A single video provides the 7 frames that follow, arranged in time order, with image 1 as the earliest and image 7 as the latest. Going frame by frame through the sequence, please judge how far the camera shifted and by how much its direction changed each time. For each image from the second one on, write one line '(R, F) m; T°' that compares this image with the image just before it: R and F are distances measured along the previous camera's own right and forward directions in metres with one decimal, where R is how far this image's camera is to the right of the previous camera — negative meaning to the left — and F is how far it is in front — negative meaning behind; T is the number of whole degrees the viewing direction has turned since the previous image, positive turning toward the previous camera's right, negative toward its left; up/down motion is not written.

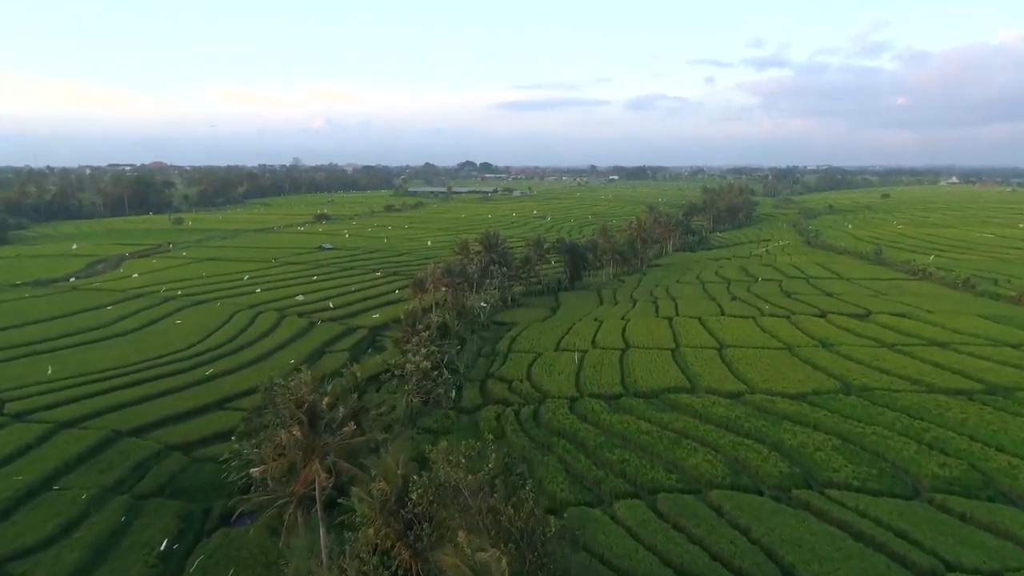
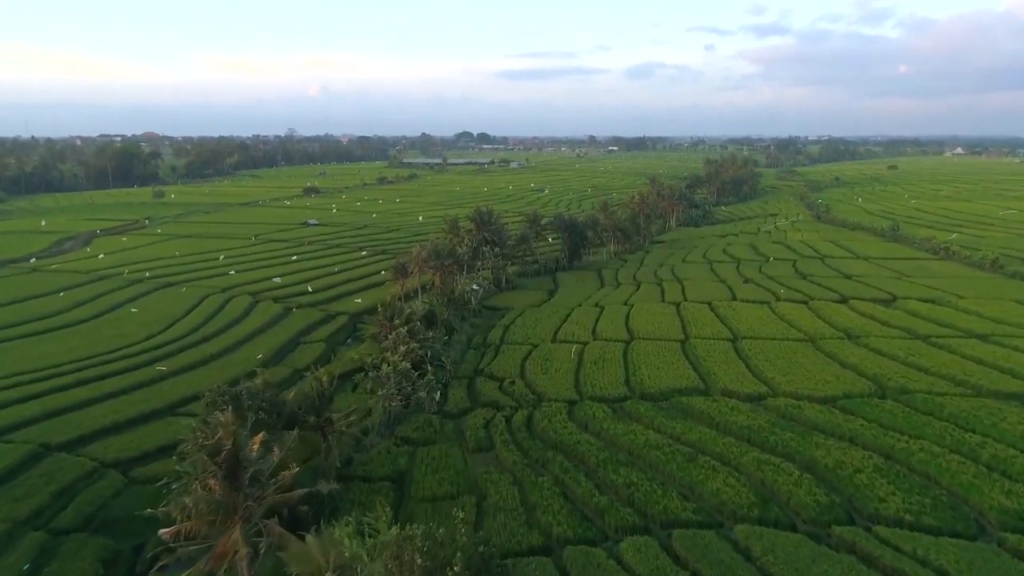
(+0.4, +4.5) m; 0°
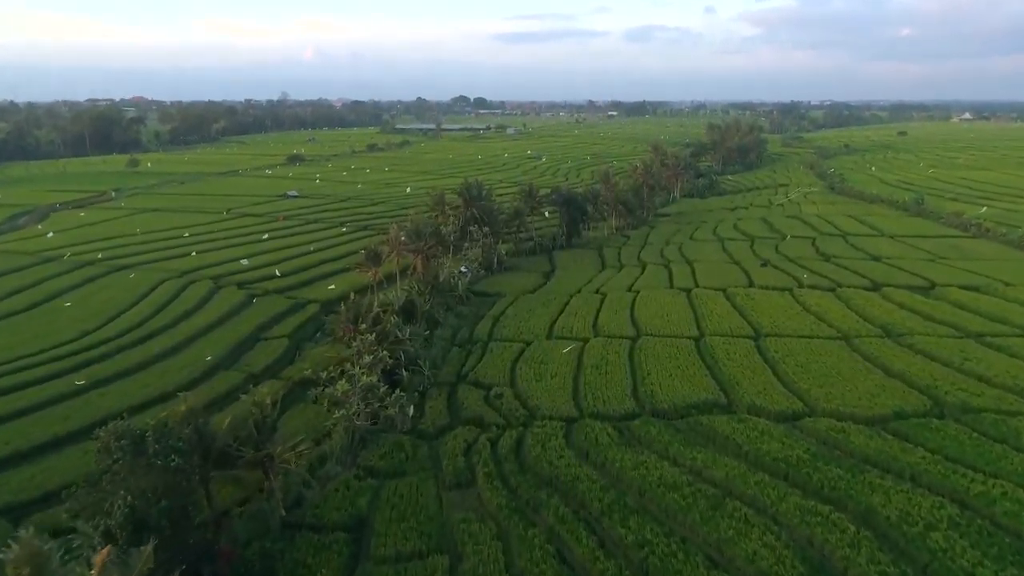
(+0.5, +5.5) m; 0°
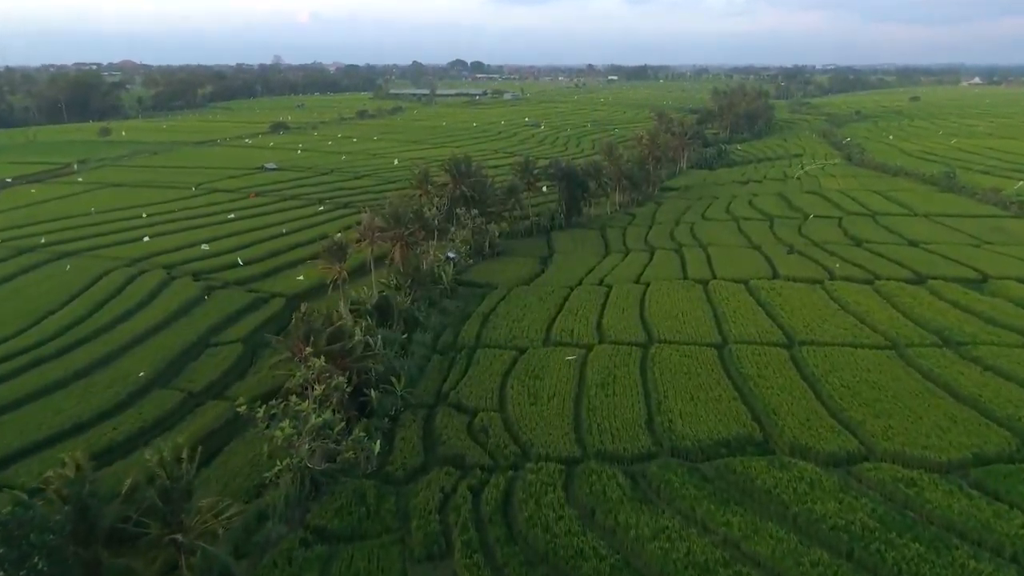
(+0.4, +5.5) m; 0°
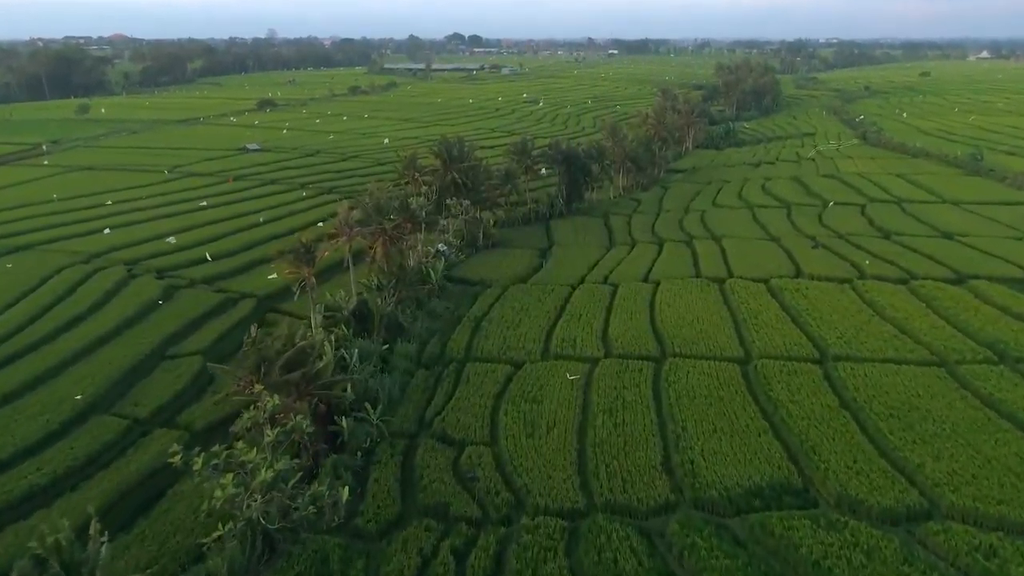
(+0.2, +3.9) m; 0°
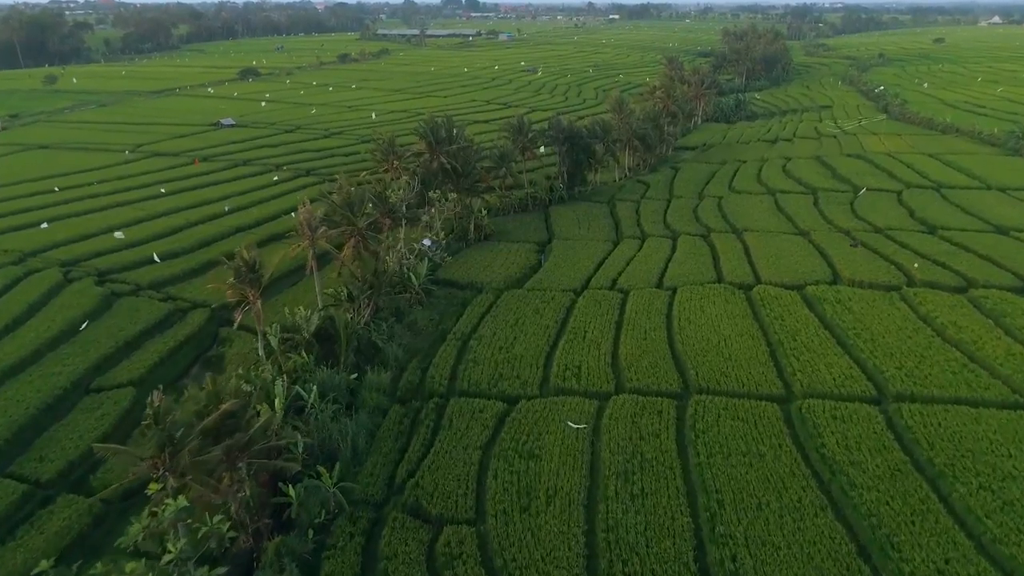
(+0.2, +5.0) m; 0°
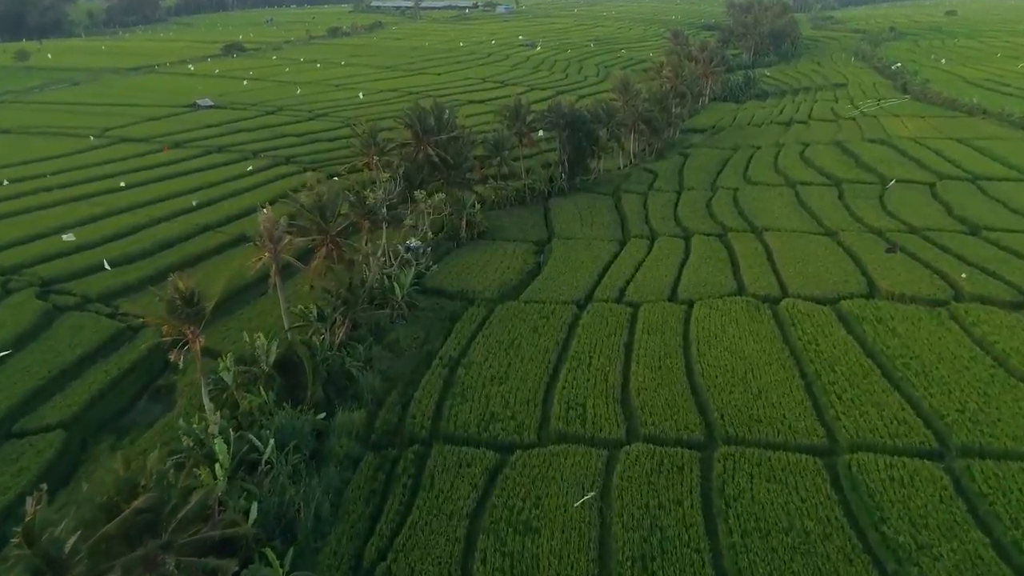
(+0.2, +3.7) m; 0°
